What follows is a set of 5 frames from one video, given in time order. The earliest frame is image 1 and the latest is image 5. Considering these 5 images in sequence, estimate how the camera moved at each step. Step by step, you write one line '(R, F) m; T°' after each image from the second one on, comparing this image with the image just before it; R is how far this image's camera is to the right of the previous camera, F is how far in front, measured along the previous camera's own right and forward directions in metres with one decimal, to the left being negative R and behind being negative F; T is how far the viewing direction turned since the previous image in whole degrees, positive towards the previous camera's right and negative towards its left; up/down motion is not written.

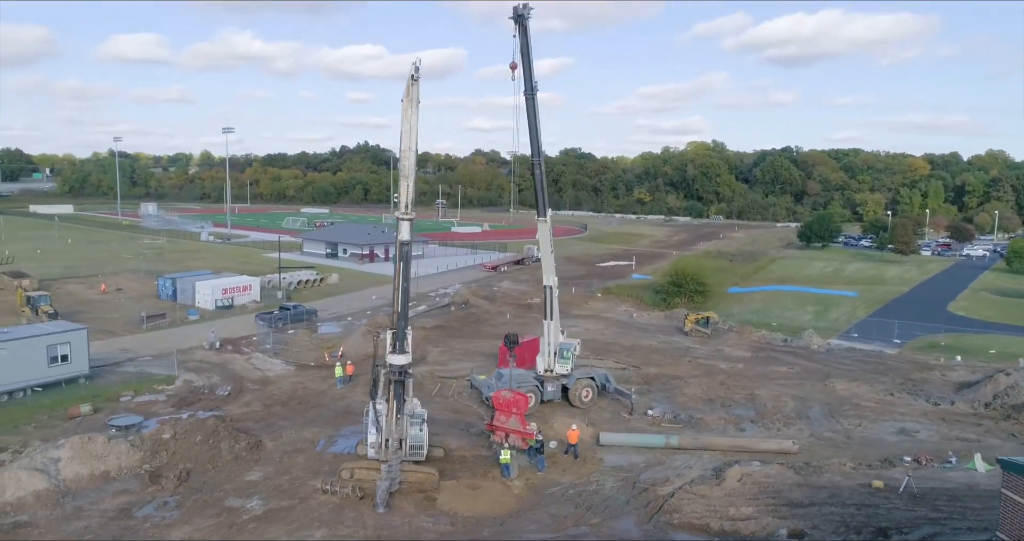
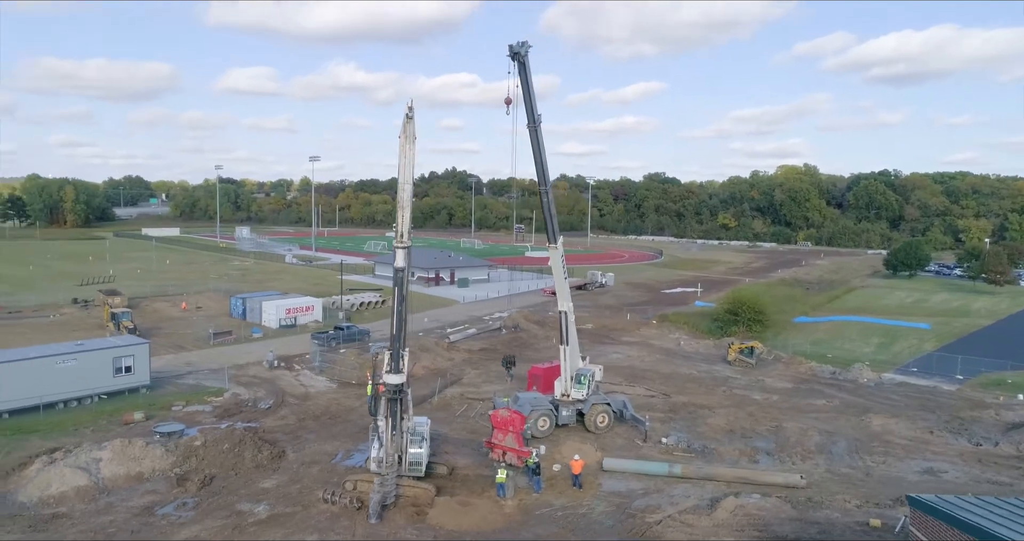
(+2.5, -0.6) m; -7°
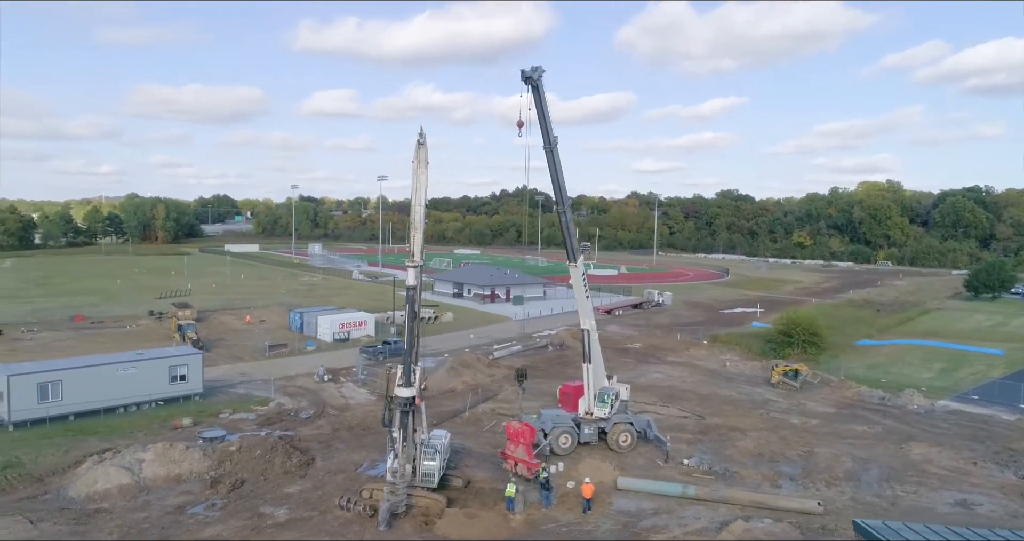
(+1.7, -0.5) m; -6°
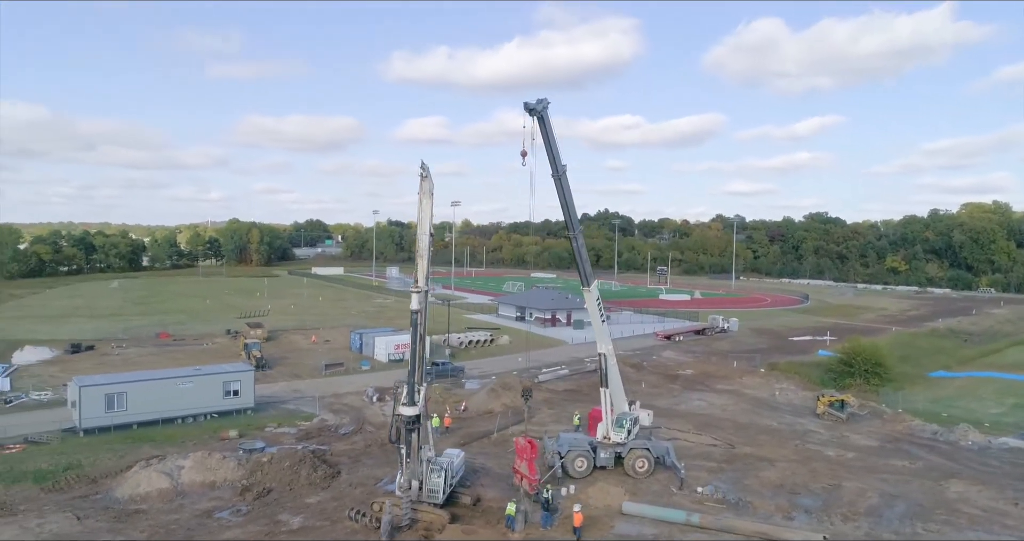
(+2.4, -0.7) m; -7°
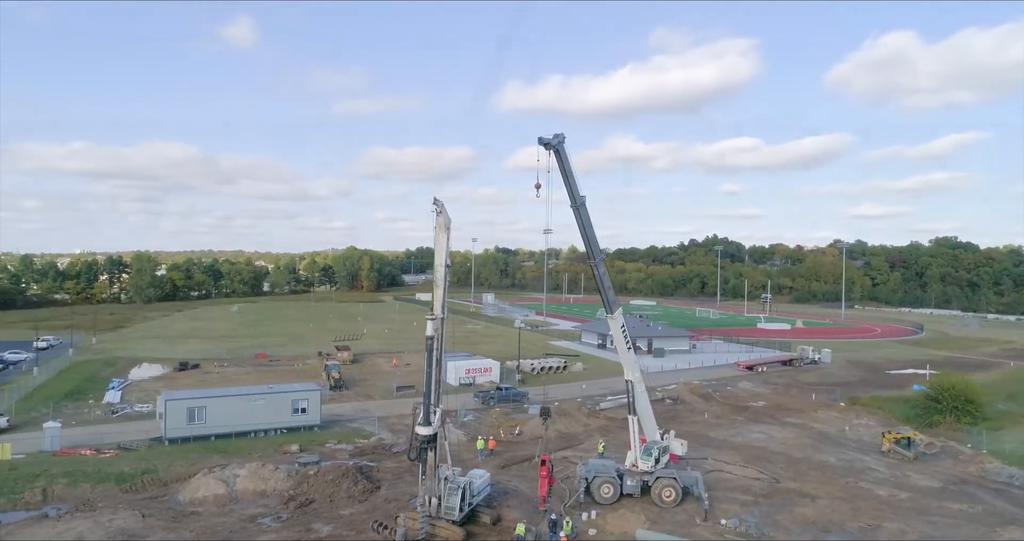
(+3.0, -0.8) m; -9°
